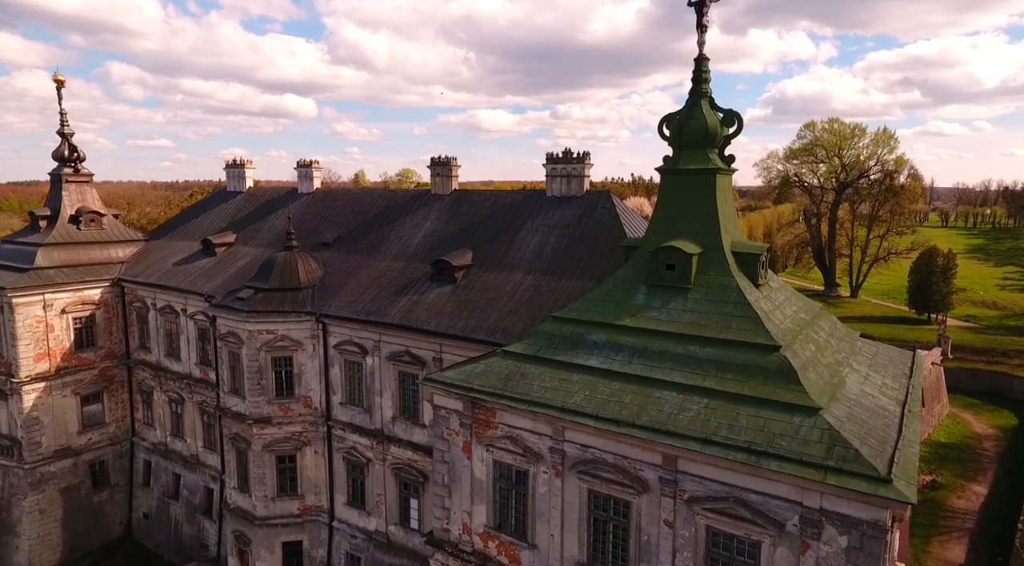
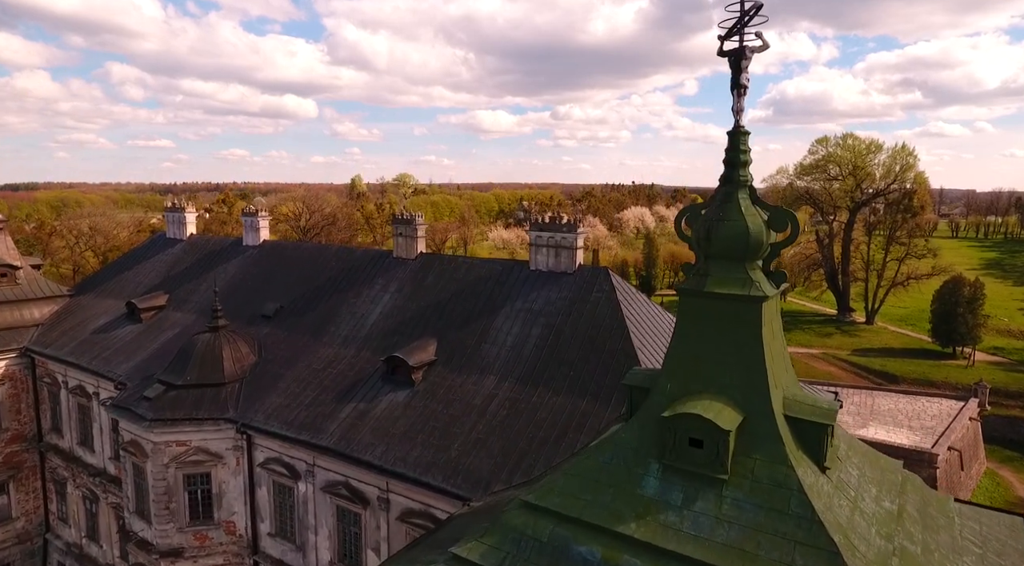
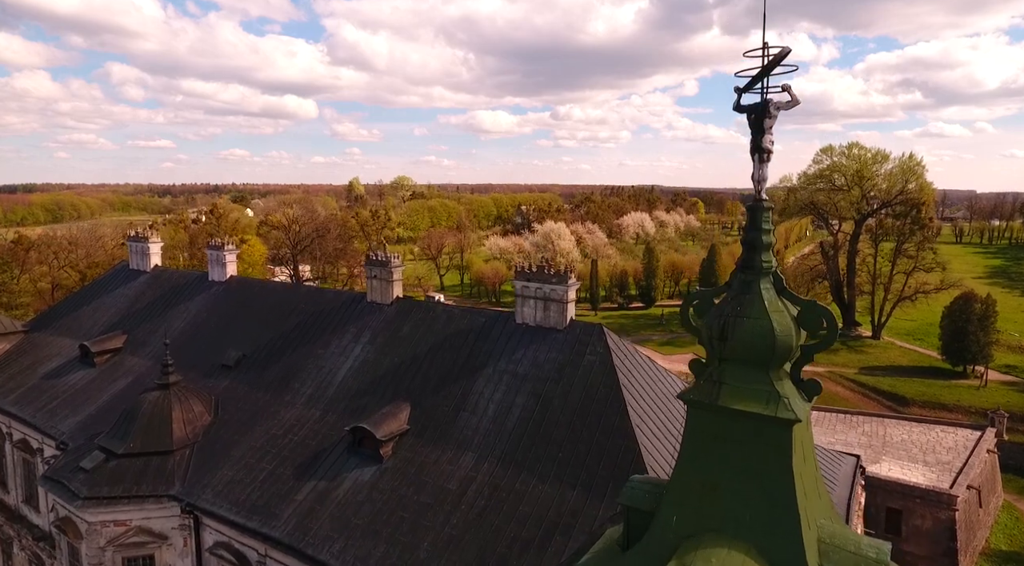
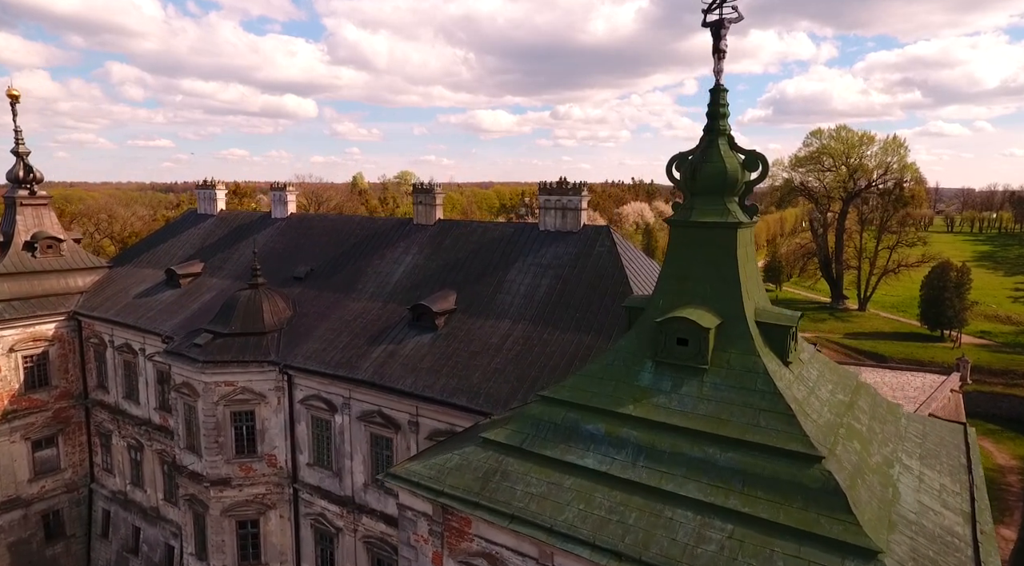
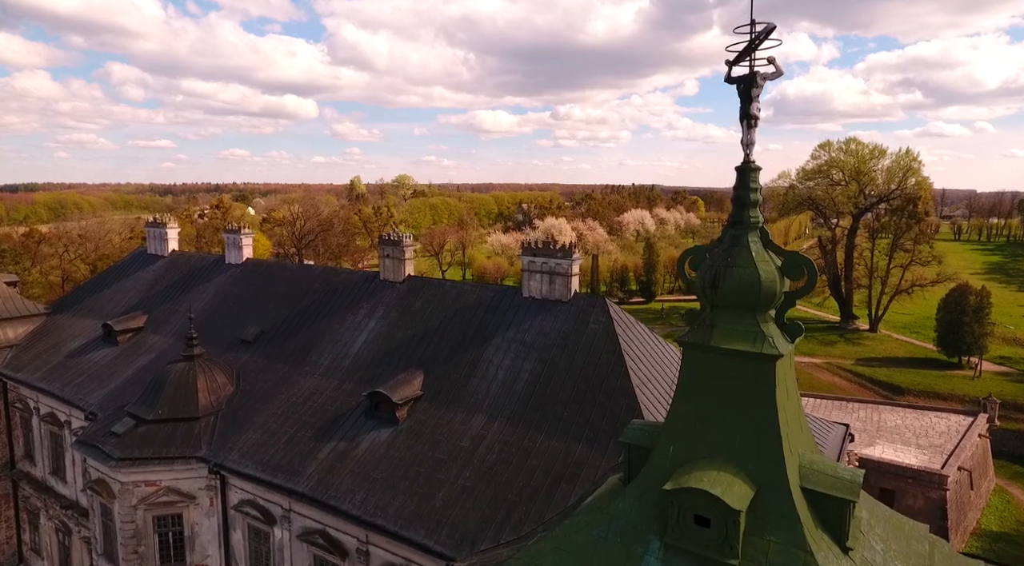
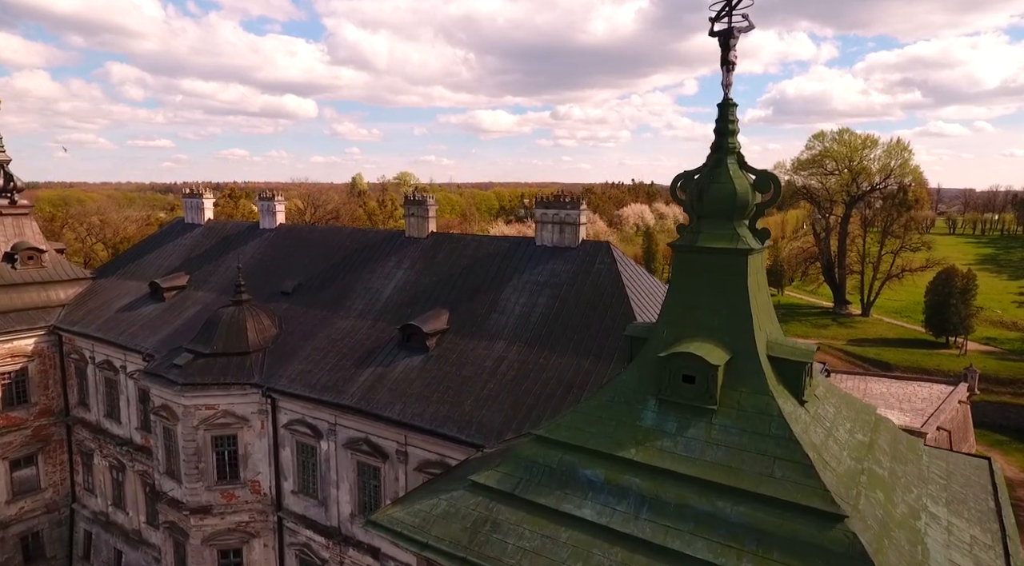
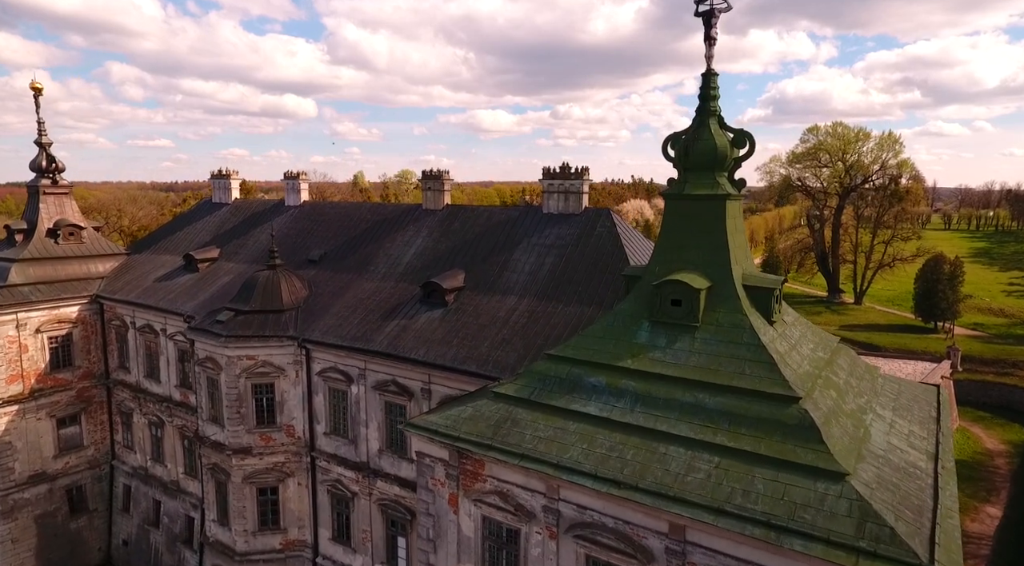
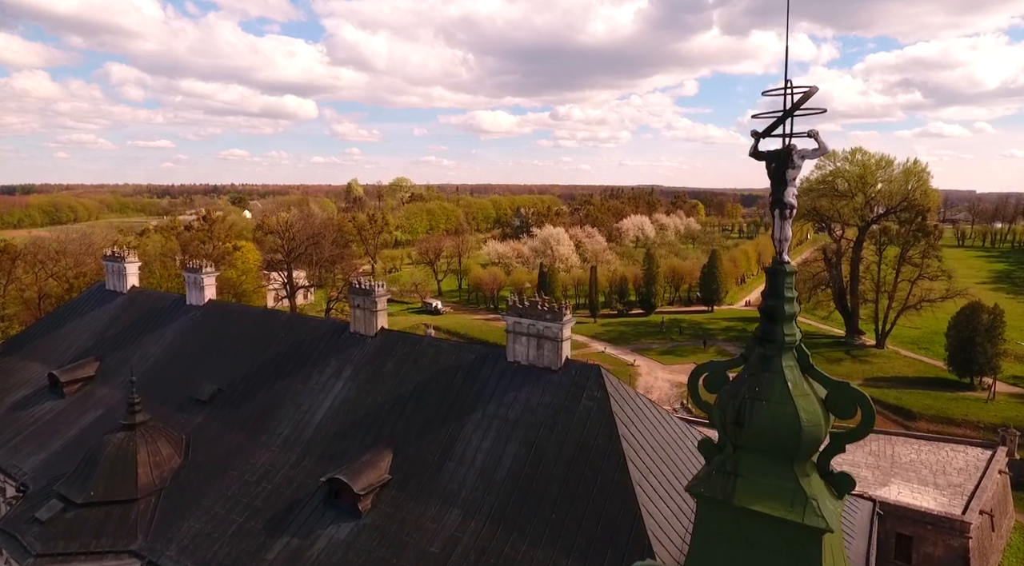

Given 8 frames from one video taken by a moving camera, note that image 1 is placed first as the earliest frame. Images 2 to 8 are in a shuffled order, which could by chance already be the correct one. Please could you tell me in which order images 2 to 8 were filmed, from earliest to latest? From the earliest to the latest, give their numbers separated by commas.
7, 4, 6, 2, 5, 3, 8
